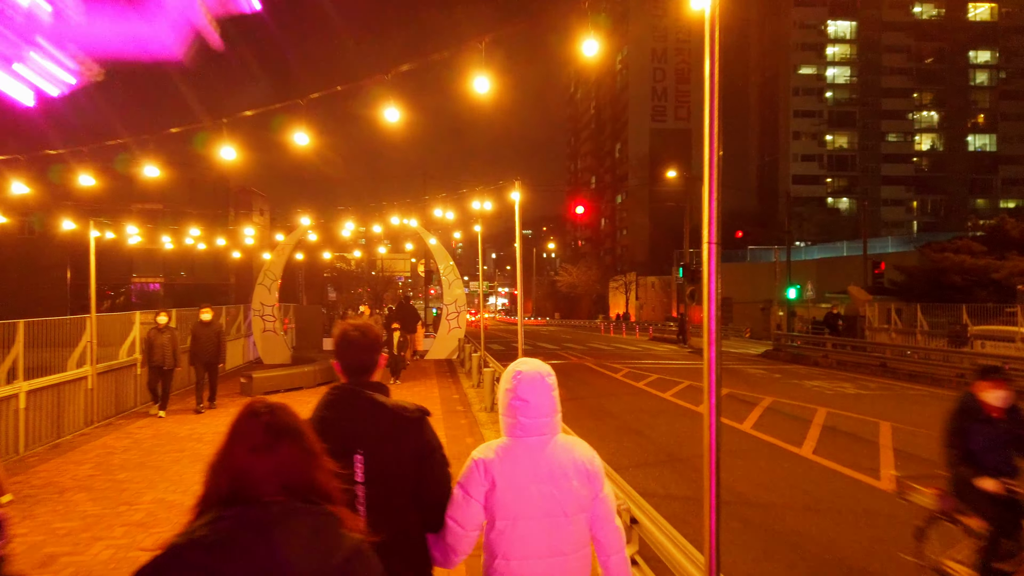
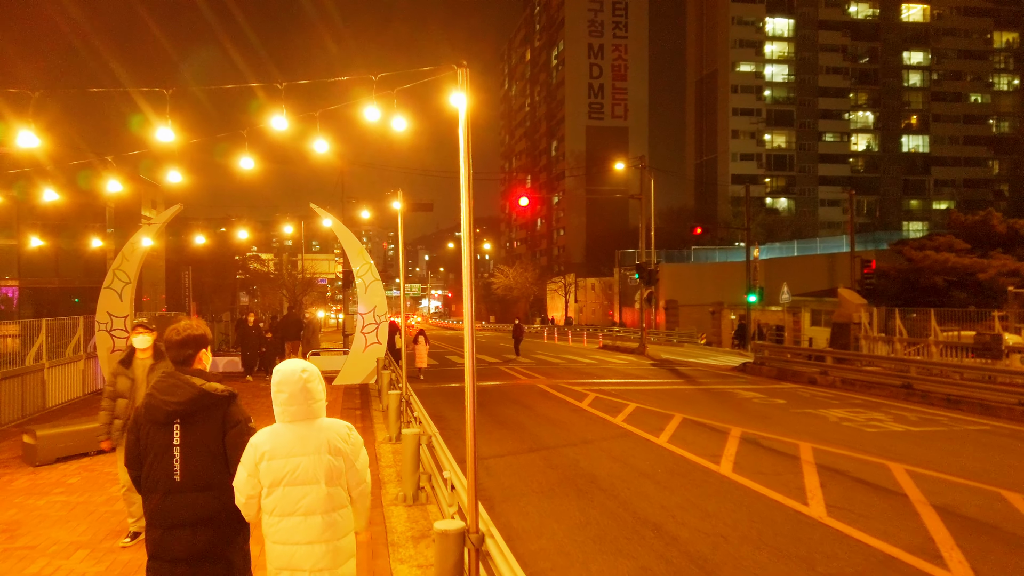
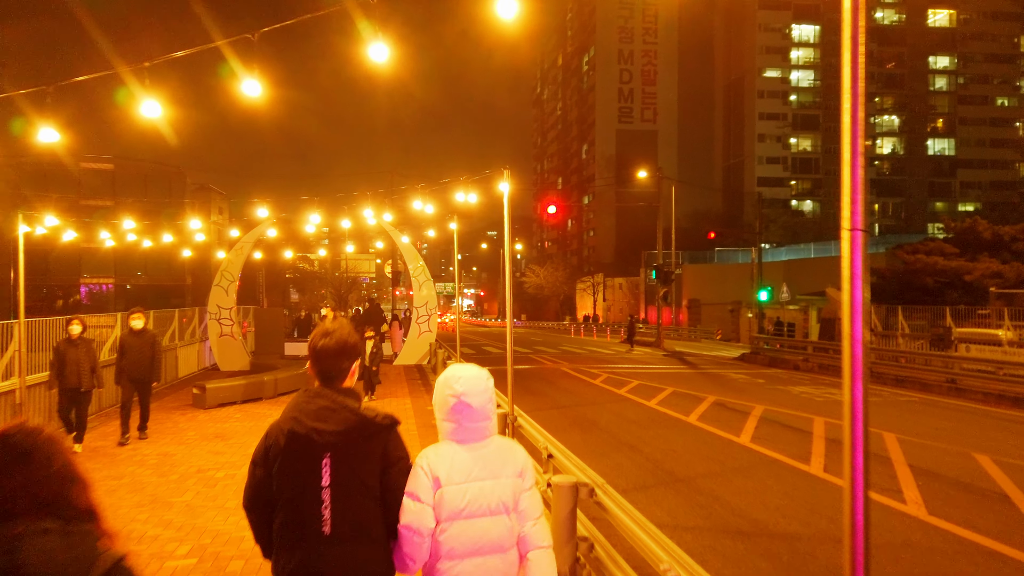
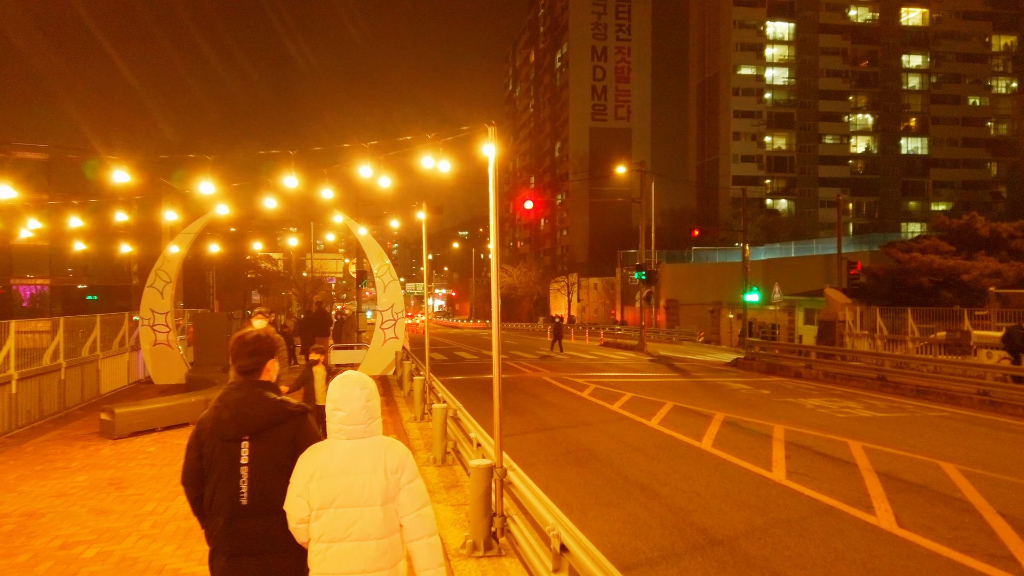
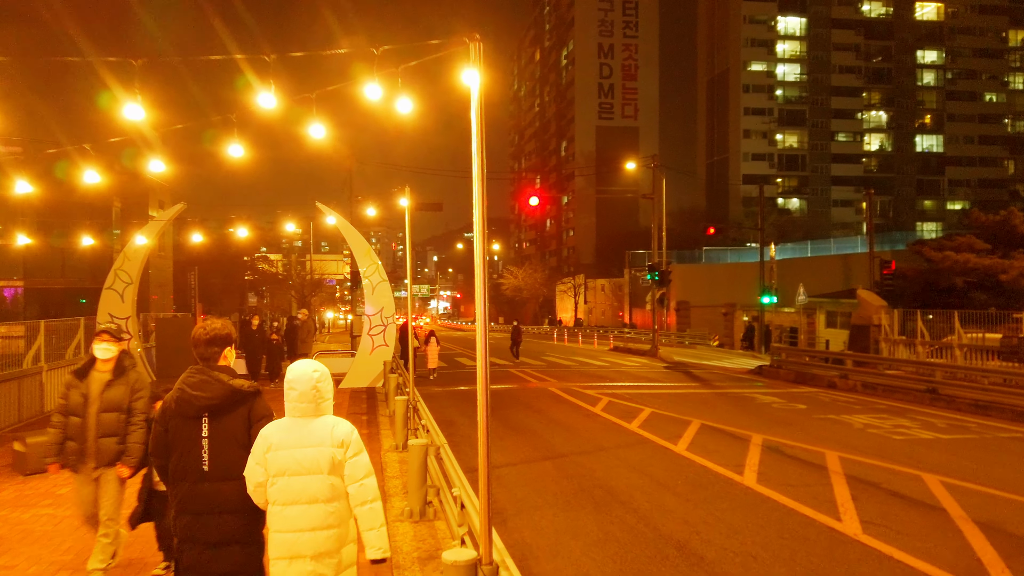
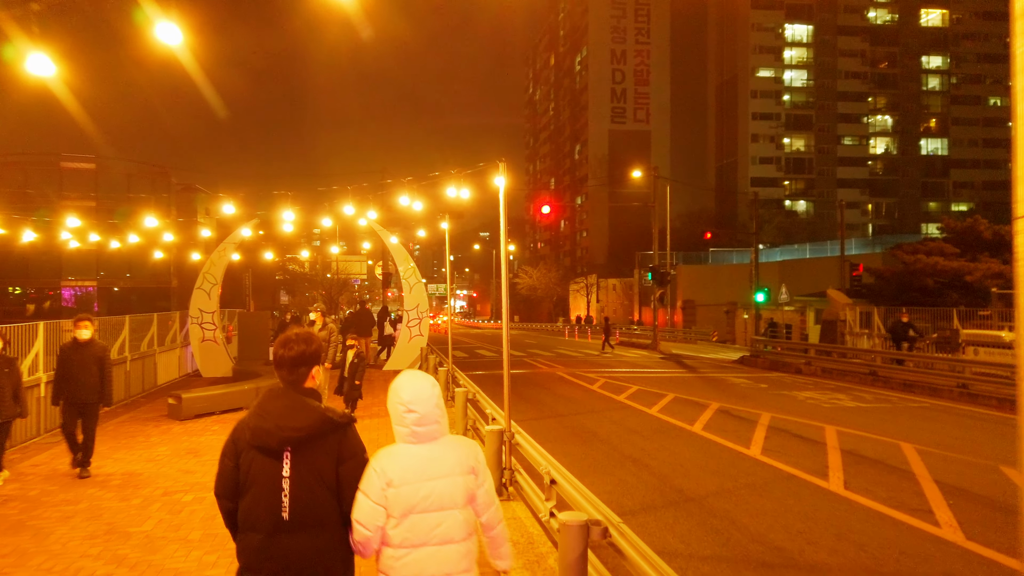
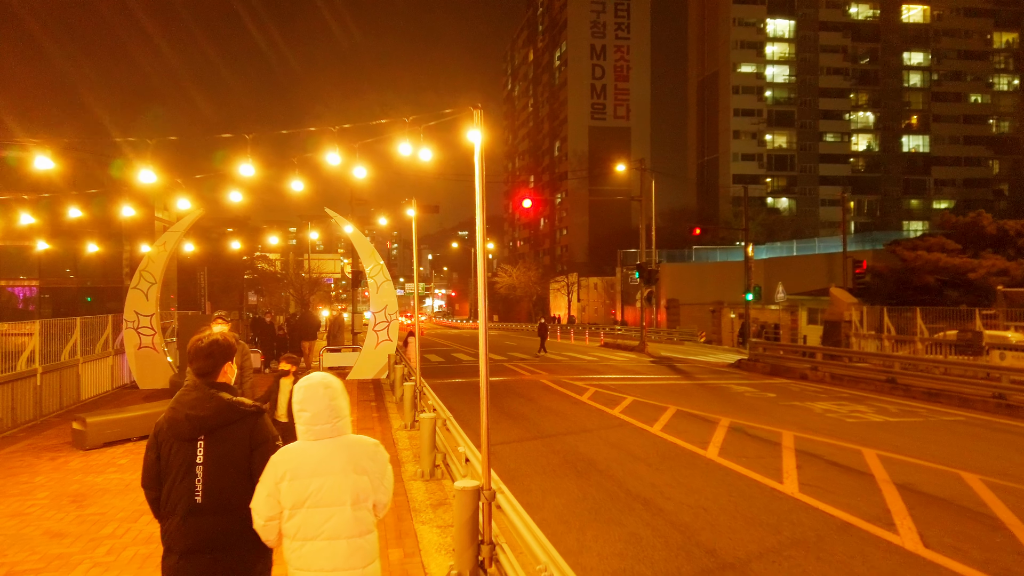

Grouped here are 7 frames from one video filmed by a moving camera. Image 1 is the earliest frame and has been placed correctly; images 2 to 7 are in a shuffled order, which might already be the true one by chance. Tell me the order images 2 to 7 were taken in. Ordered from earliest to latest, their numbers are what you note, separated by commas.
3, 6, 4, 7, 2, 5
